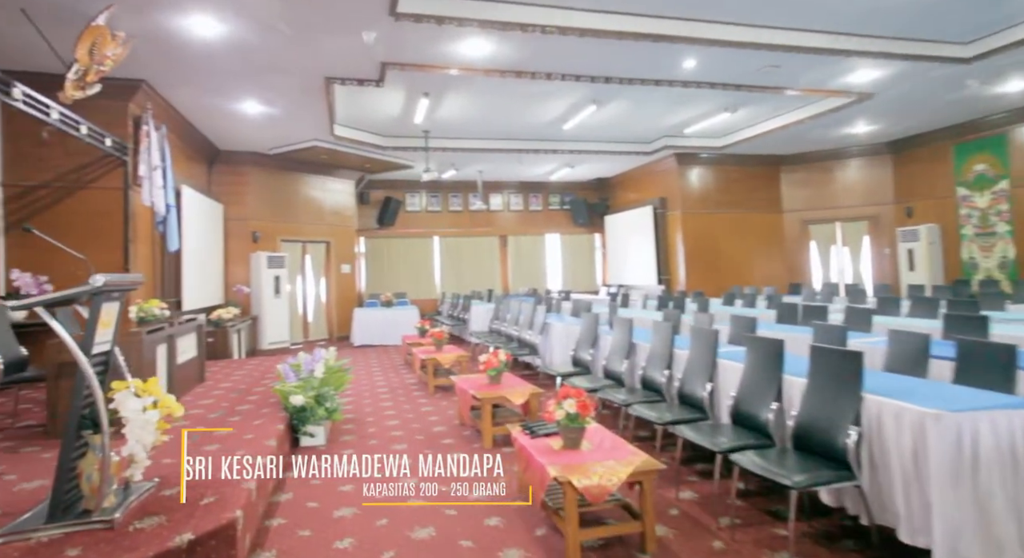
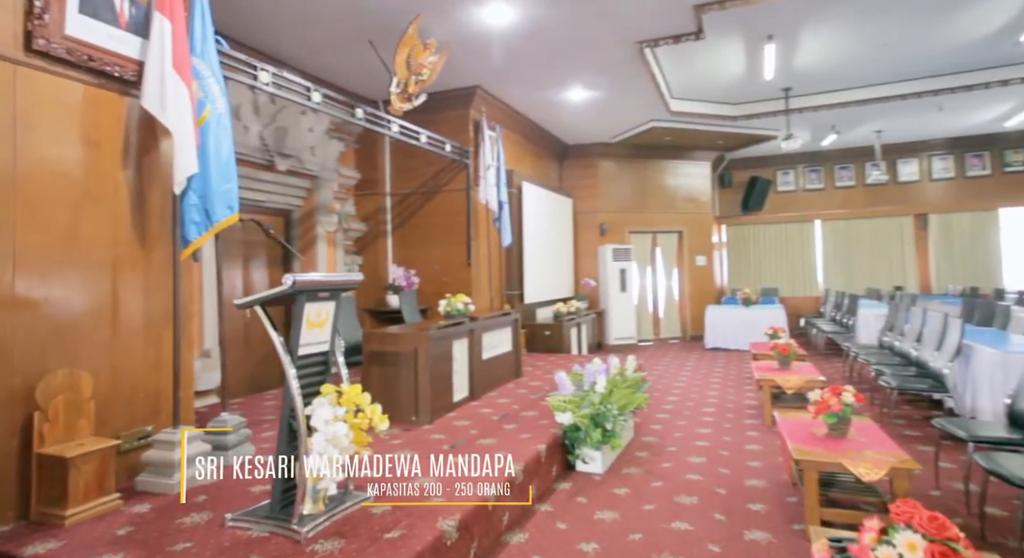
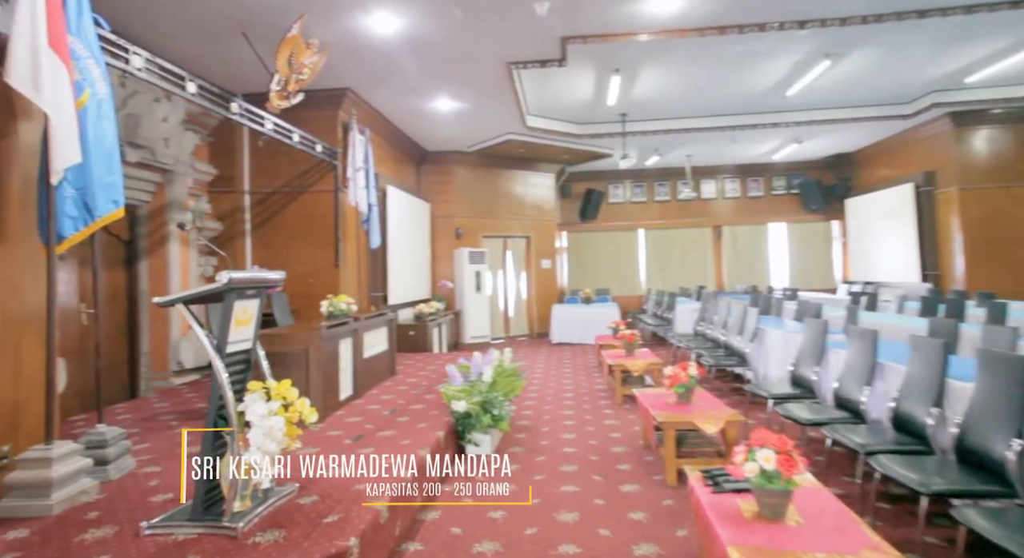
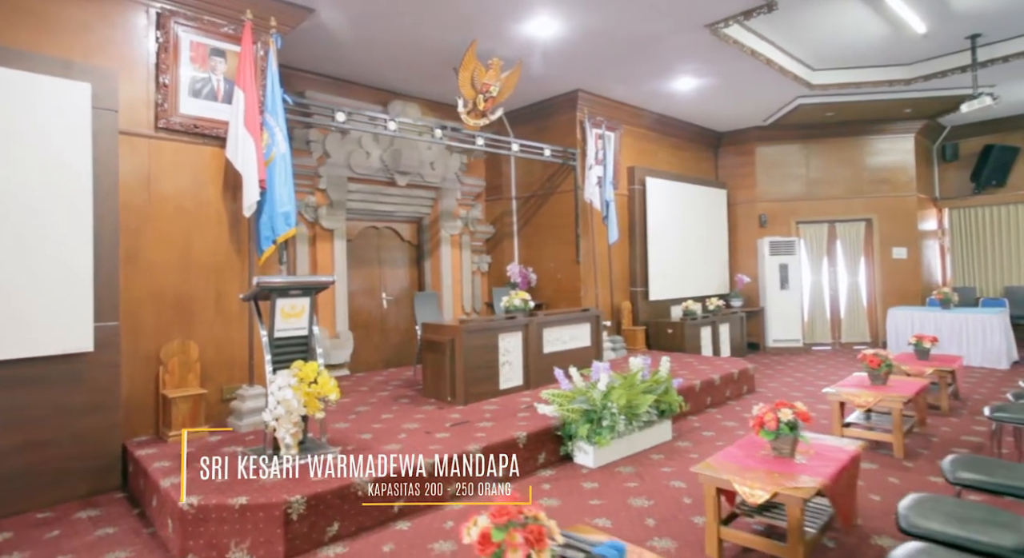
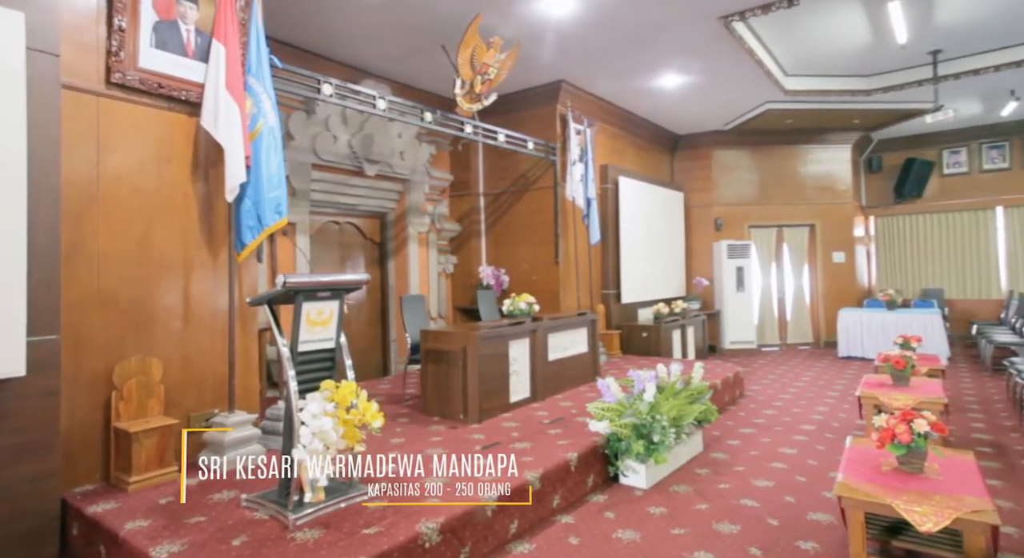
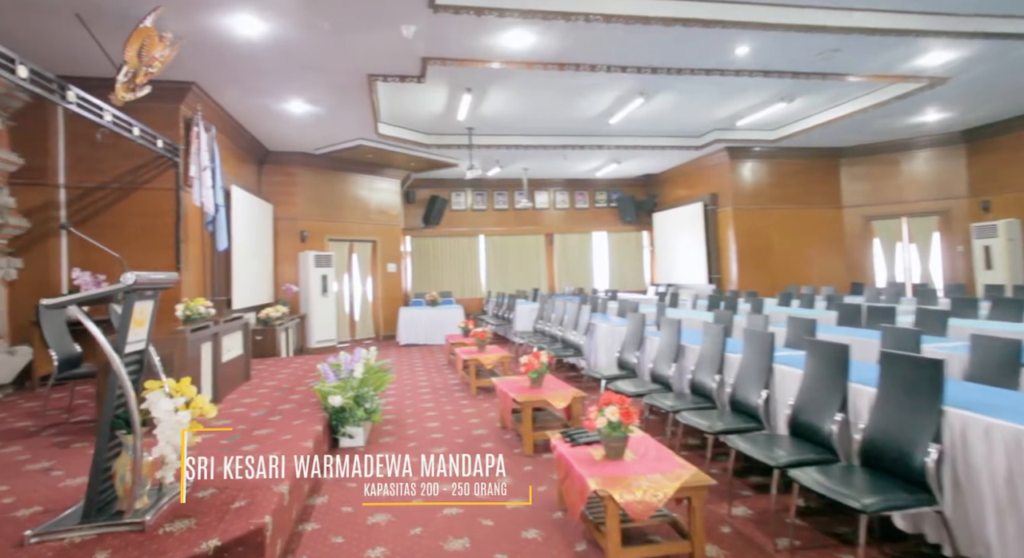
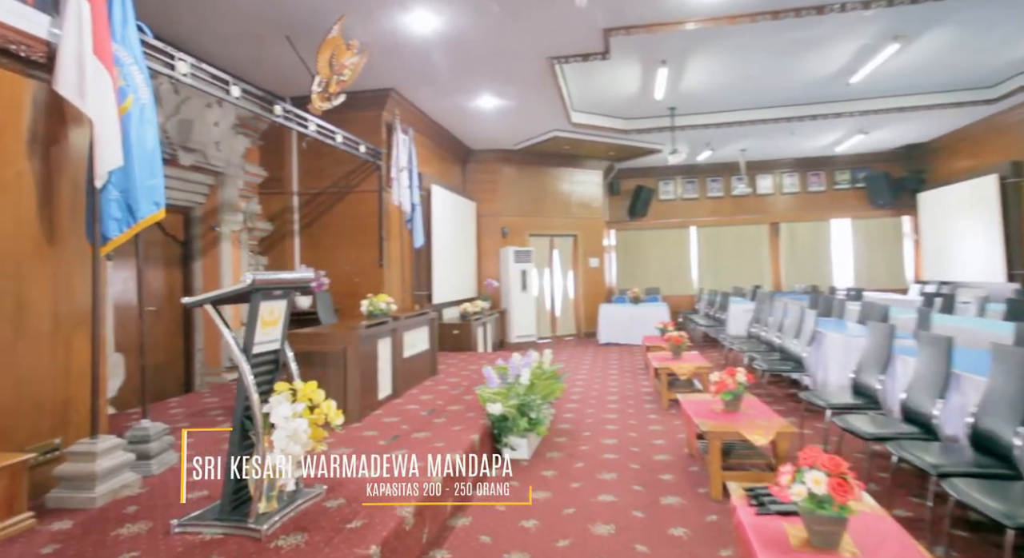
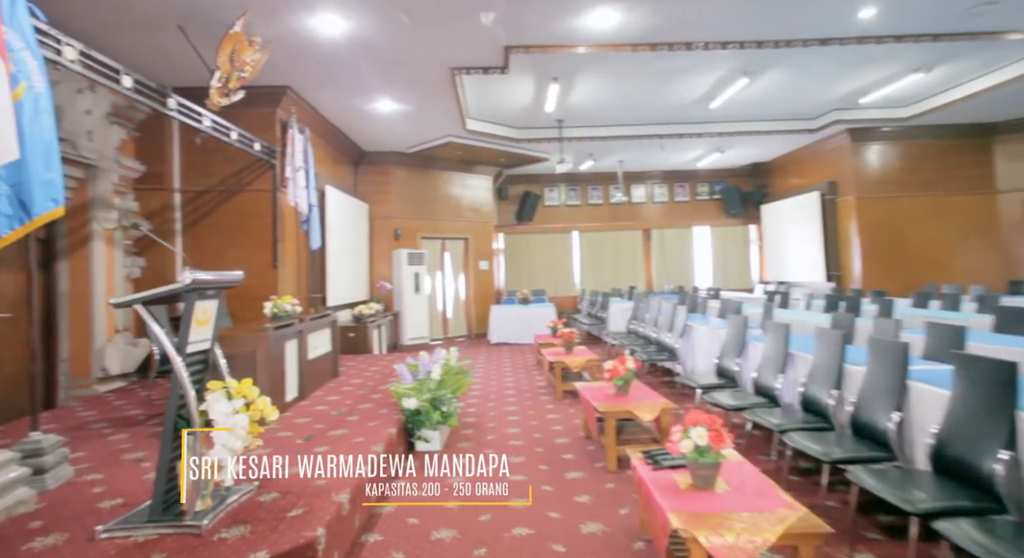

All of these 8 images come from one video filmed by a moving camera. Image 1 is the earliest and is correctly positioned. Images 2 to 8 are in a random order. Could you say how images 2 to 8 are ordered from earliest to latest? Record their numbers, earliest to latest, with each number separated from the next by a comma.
6, 8, 3, 7, 2, 5, 4
